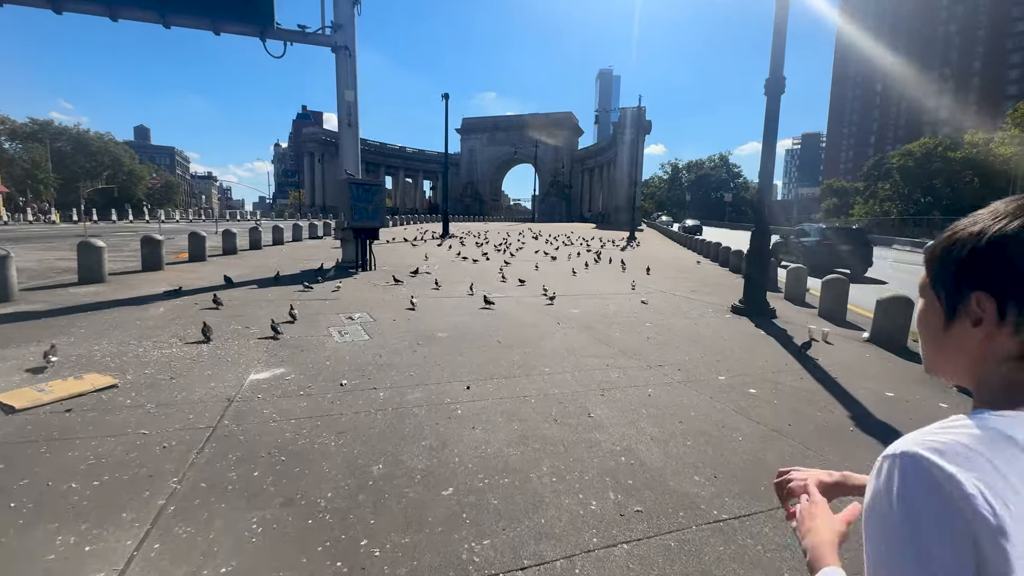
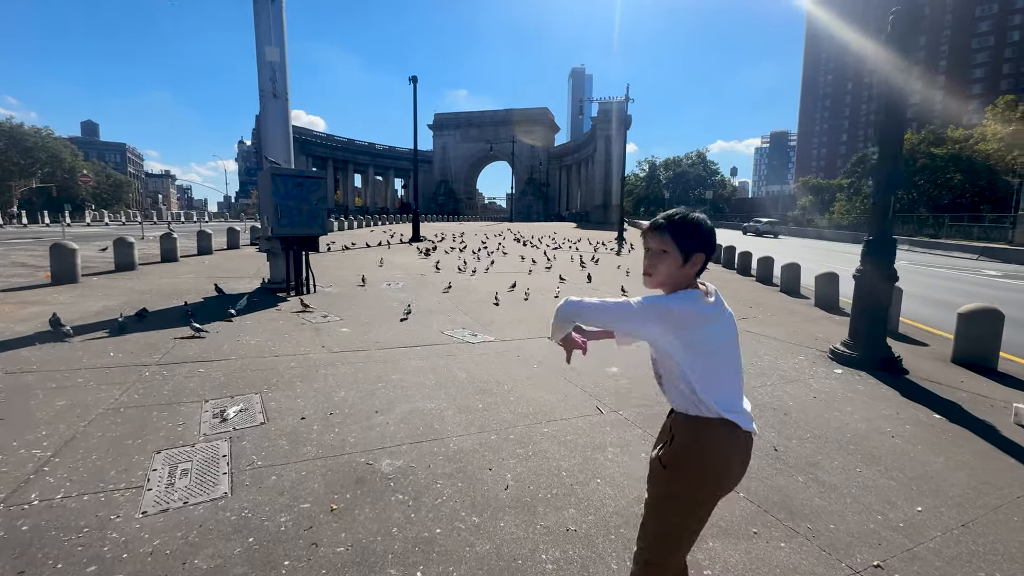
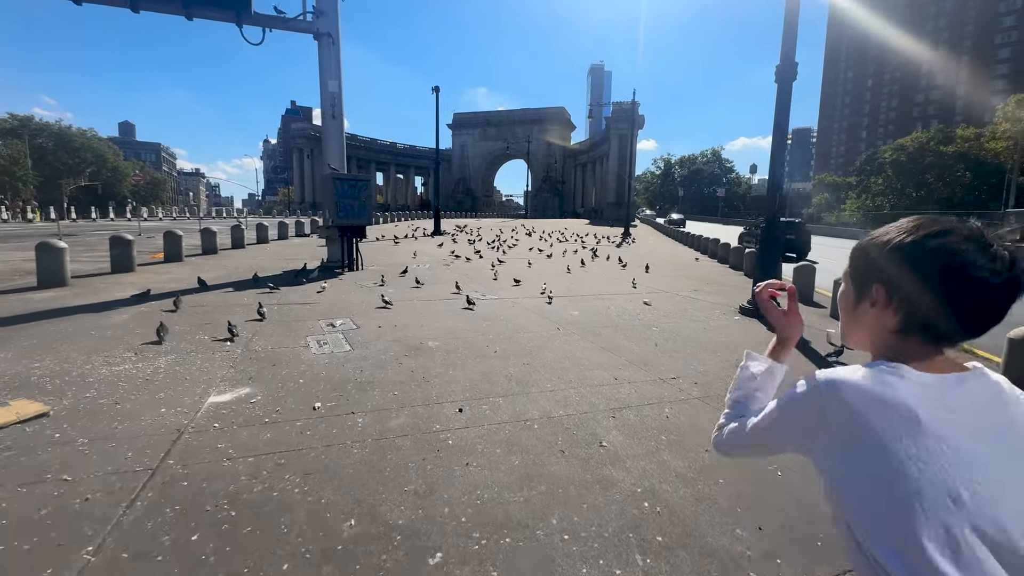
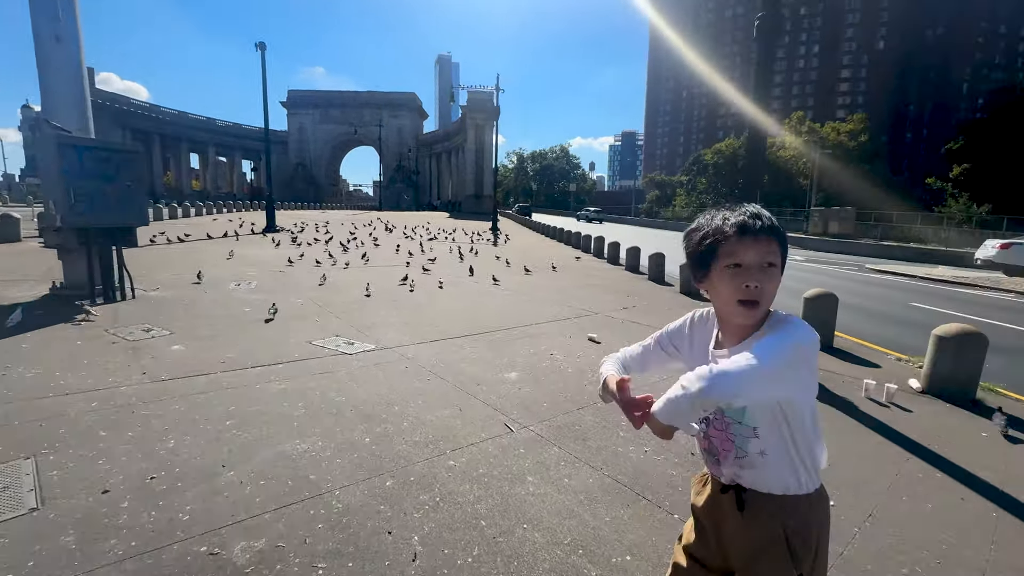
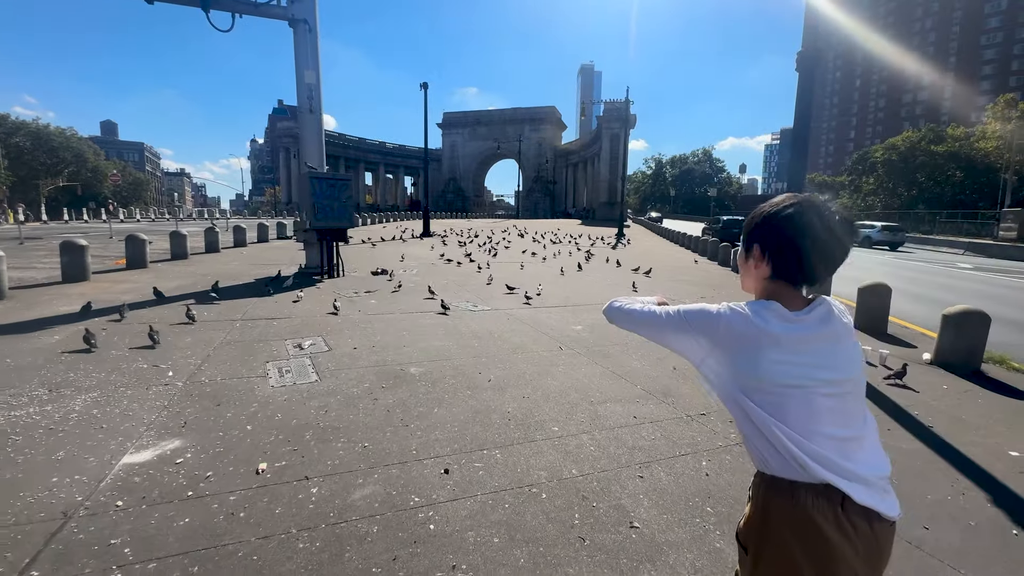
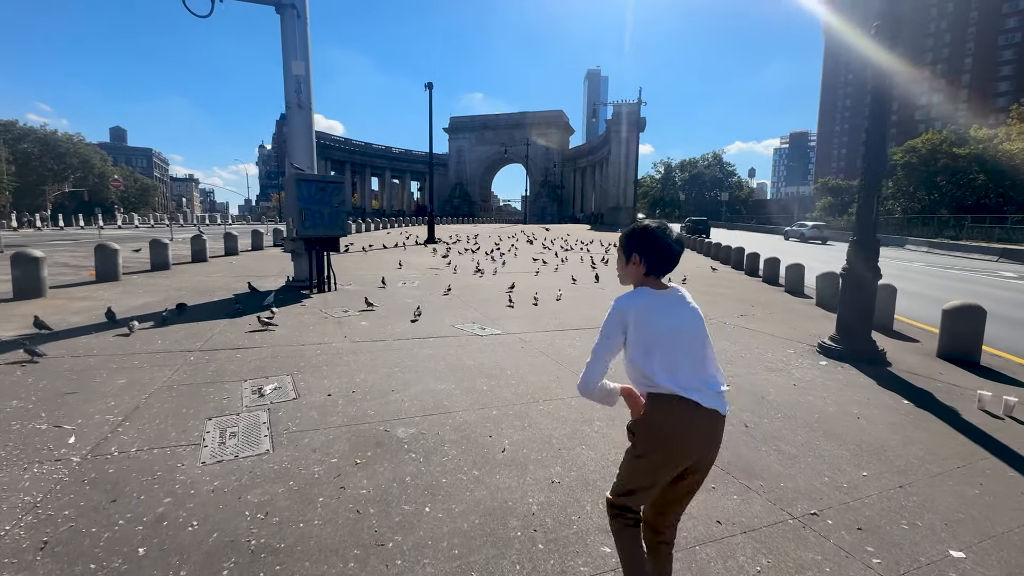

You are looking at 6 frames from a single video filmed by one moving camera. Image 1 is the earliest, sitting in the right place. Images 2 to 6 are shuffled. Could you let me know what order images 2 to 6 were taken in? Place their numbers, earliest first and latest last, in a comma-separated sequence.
3, 5, 6, 2, 4
